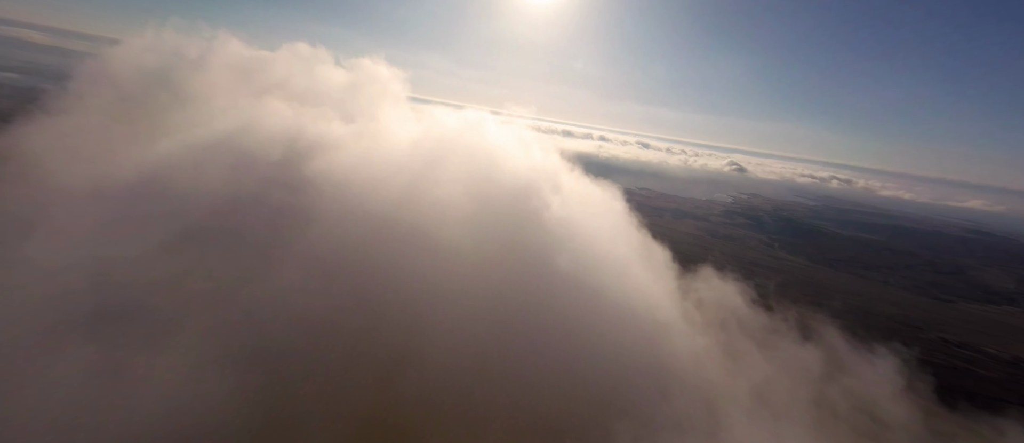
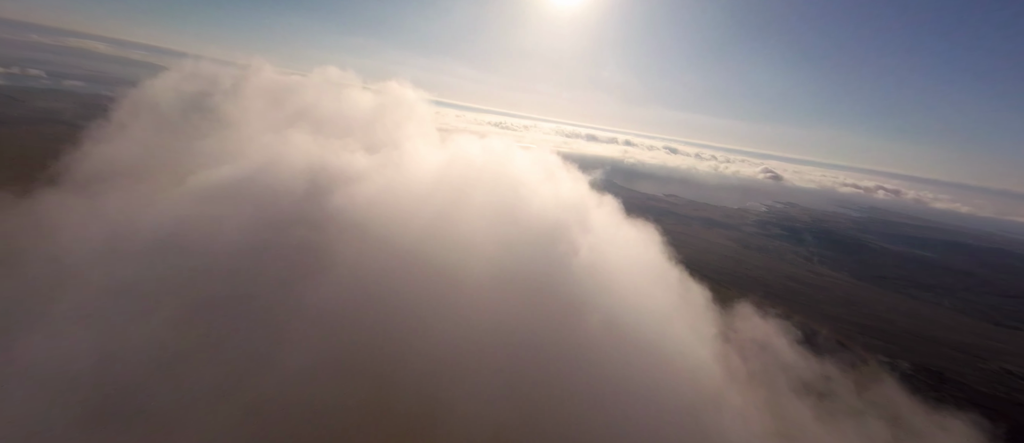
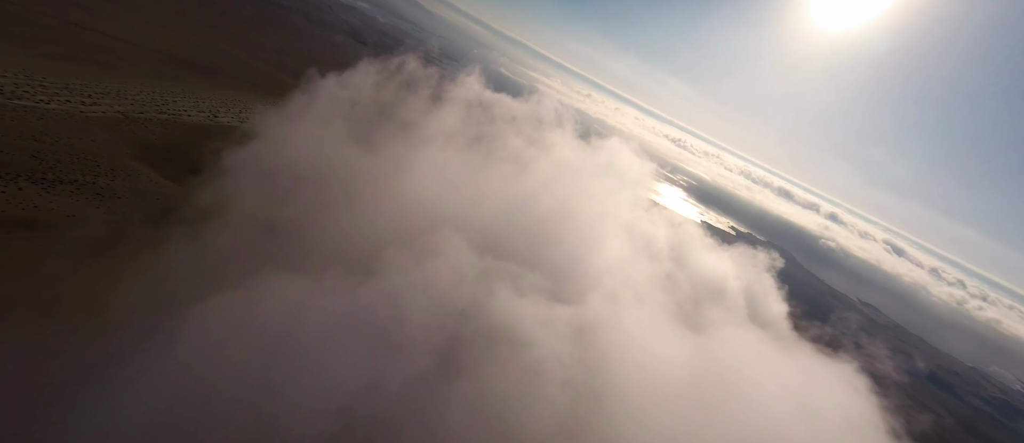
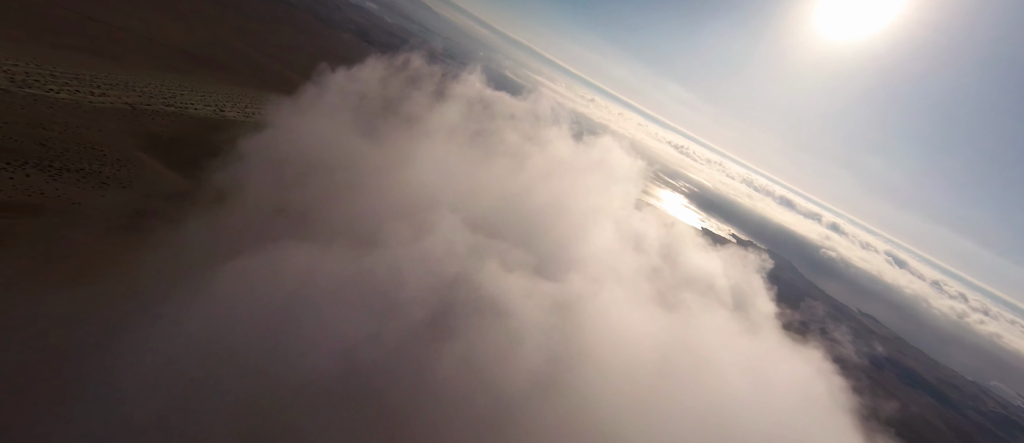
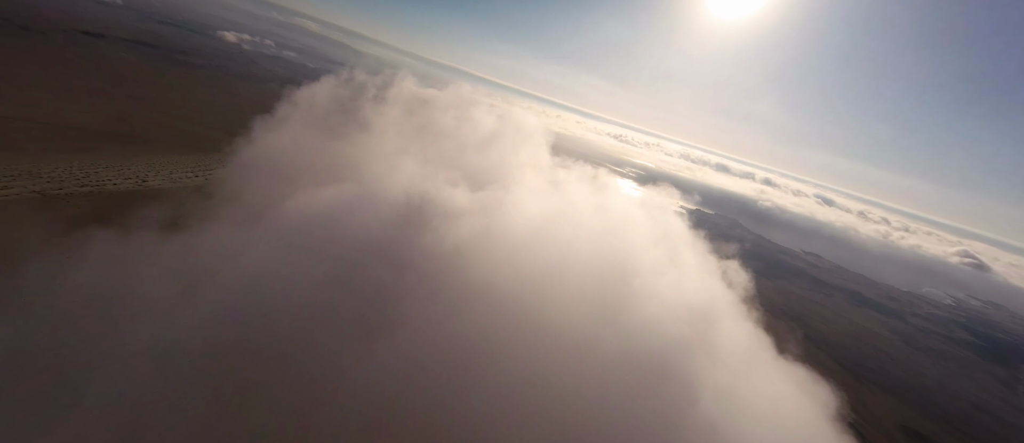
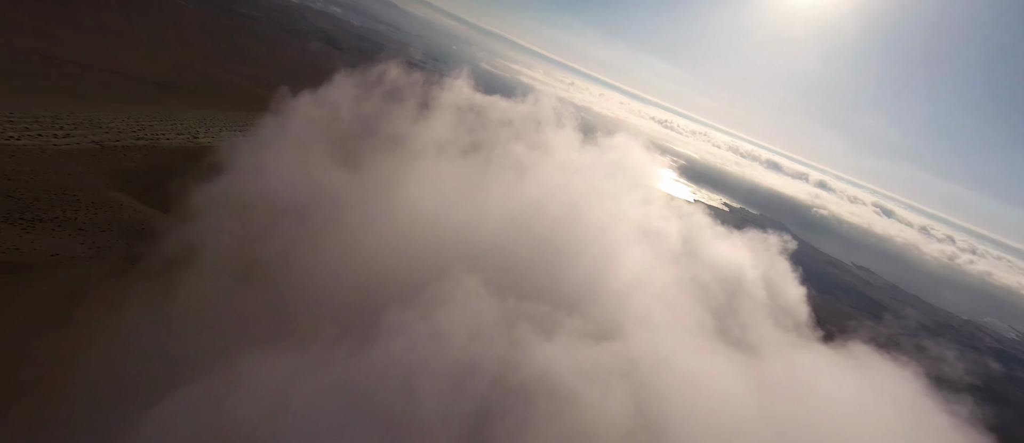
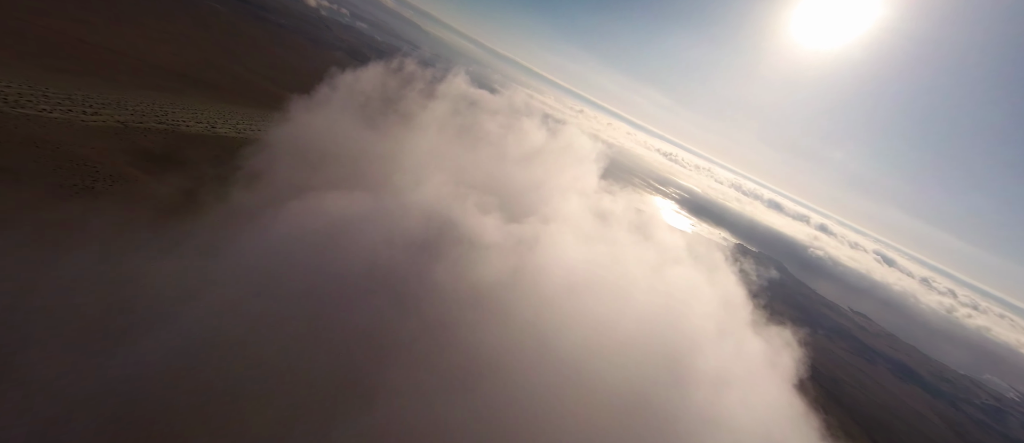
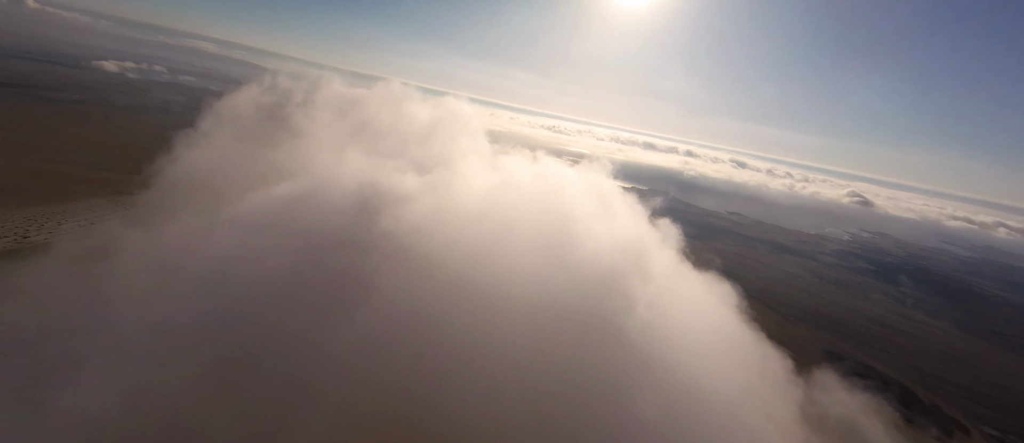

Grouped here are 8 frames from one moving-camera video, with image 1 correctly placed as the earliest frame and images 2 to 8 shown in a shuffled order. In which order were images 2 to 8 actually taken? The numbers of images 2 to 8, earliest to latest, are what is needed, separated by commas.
2, 8, 5, 7, 4, 3, 6
